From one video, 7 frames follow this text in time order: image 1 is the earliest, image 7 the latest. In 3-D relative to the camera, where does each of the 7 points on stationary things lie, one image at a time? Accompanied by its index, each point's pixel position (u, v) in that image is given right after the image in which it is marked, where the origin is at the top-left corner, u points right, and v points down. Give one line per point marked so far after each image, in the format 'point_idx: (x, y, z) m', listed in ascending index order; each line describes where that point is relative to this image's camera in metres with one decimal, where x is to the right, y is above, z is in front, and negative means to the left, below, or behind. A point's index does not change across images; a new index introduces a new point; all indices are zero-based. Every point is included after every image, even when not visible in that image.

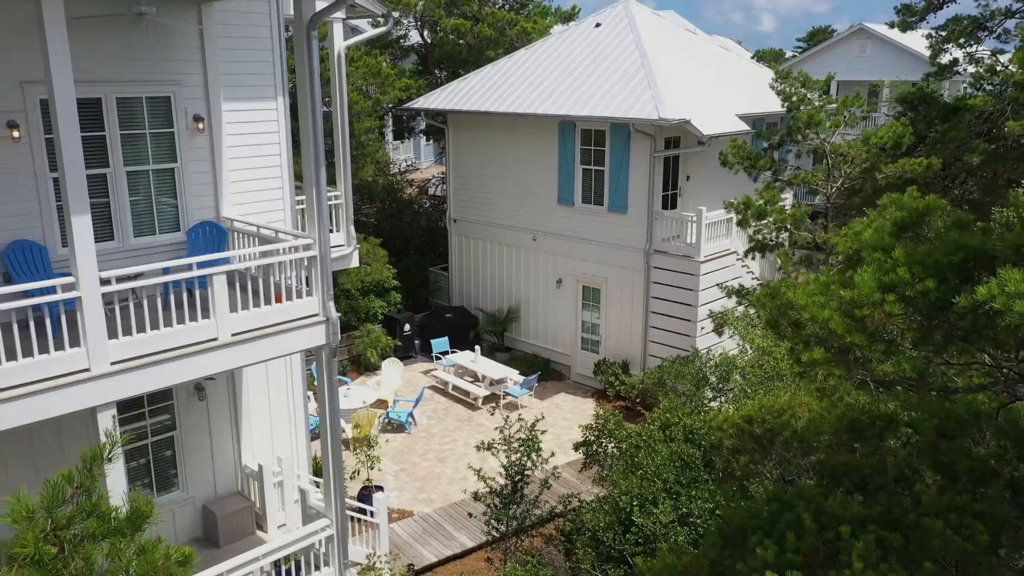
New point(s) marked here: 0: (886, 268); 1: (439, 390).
0: (+1.6, +0.1, +3.4) m
1: (-1.6, -2.2, +16.6) m
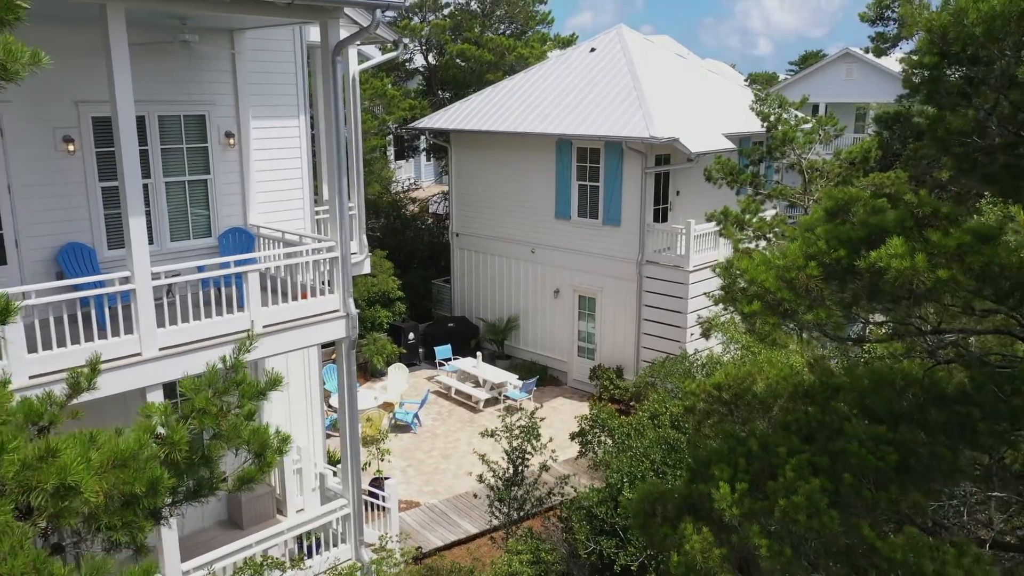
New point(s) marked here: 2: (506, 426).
0: (+1.7, +0.3, +4.3) m
1: (-1.6, -2.4, +17.5) m
2: (-0.1, -1.9, +10.5) m
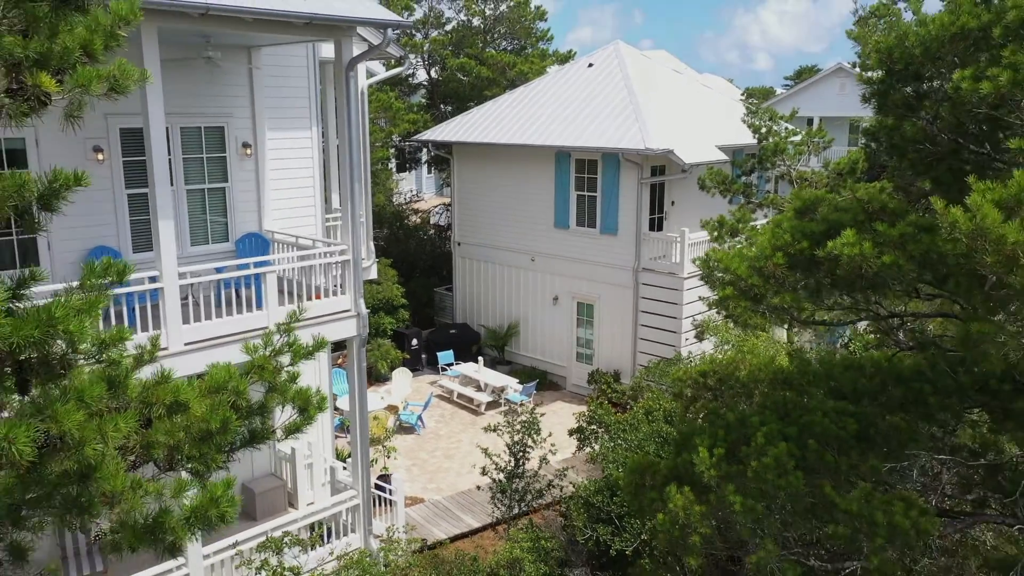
0: (+1.7, +0.3, +4.9) m
1: (-1.6, -2.6, +18.0) m
2: (-0.1, -1.9, +11.0) m
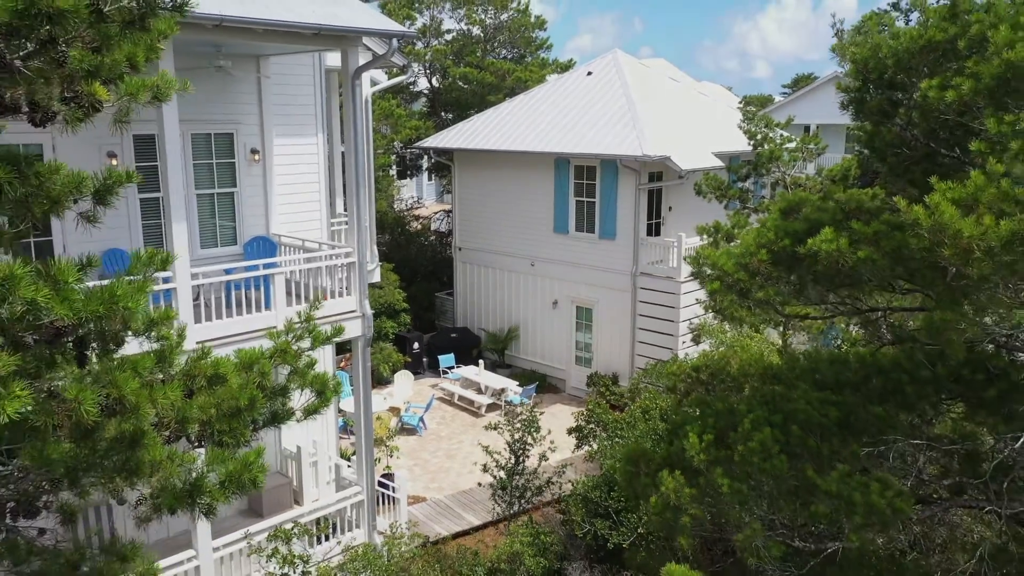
0: (+1.7, +0.4, +5.2) m
1: (-1.6, -2.7, +18.3) m
2: (-0.1, -2.0, +11.3) m
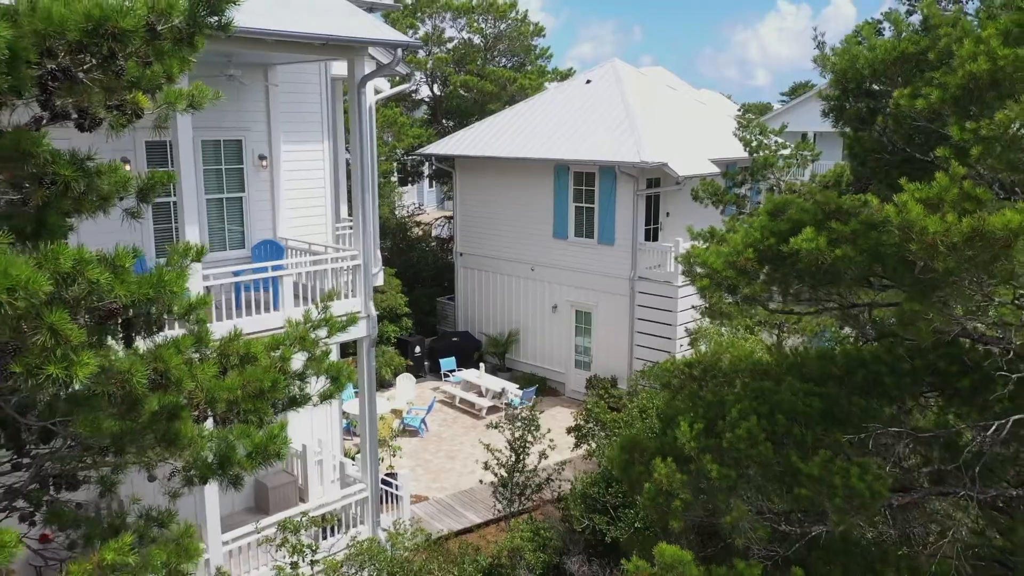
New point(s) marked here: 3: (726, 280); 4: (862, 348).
0: (+1.7, +0.4, +5.5) m
1: (-1.6, -2.8, +18.6) m
2: (-0.1, -2.0, +11.6) m
3: (+1.6, +0.1, +5.6) m
4: (+2.8, -0.5, +6.1) m
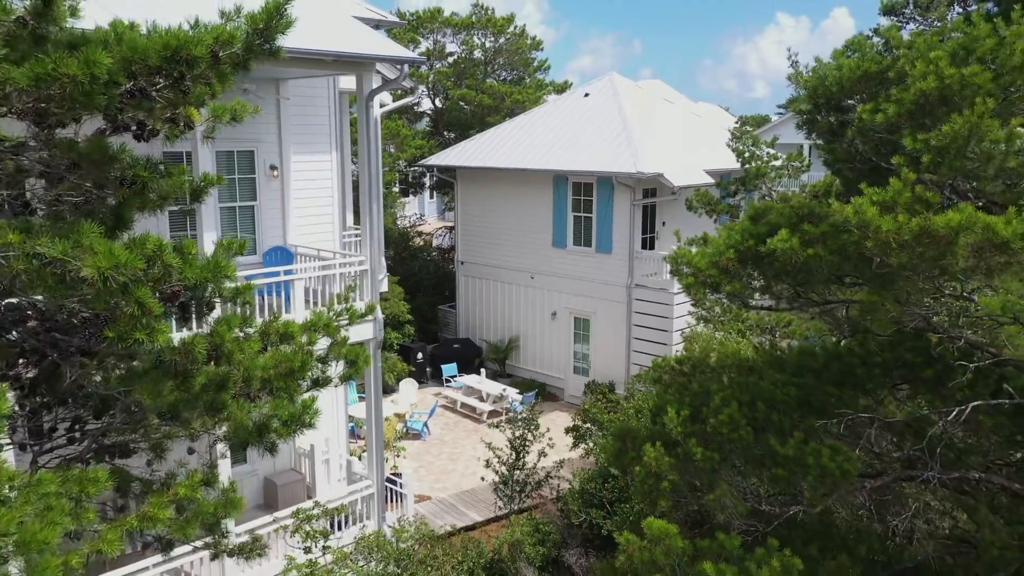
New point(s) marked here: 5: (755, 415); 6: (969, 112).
0: (+1.7, +0.4, +6.0) m
1: (-1.6, -3.0, +19.0) m
2: (0.0, -2.1, +12.1) m
3: (+1.6, +0.1, +6.1) m
4: (+2.8, -0.5, +6.6) m
5: (+1.9, -1.0, +6.0) m
6: (+2.7, +1.0, +4.5) m
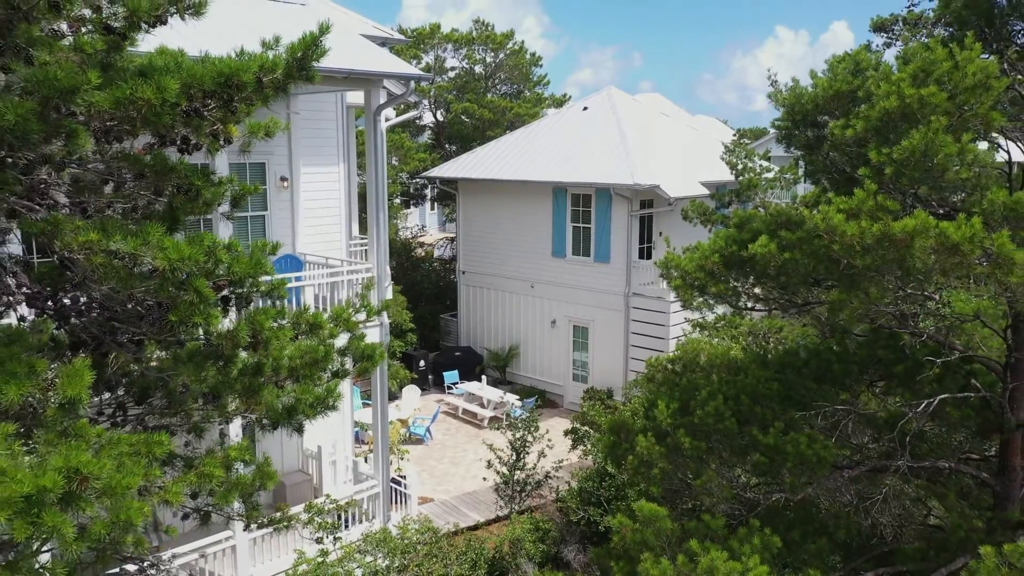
0: (+1.7, +0.4, +6.5) m
1: (-1.6, -3.2, +19.4) m
2: (0.0, -2.2, +12.5) m
3: (+1.6, +0.1, +6.5) m
4: (+2.8, -0.5, +7.0) m
5: (+1.9, -1.0, +6.4) m
6: (+2.7, +1.0, +4.9) m
